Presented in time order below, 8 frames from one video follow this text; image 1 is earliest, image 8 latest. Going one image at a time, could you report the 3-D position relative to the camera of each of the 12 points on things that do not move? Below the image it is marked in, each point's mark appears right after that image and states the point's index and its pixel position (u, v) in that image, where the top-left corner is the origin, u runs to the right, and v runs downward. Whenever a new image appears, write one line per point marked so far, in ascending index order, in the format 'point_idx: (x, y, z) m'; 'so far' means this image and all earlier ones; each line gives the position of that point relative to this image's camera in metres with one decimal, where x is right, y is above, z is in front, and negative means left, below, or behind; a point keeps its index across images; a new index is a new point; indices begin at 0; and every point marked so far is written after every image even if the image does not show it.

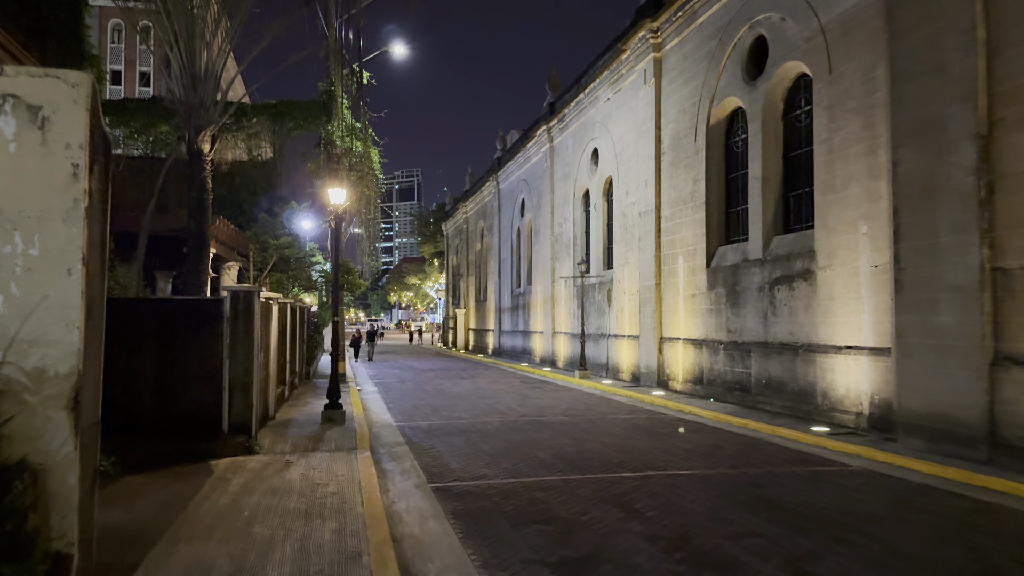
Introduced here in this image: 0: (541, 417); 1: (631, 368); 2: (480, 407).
0: (+0.5, -2.3, +13.5) m
1: (+3.1, -2.1, +19.9) m
2: (-0.6, -2.4, +15.1) m
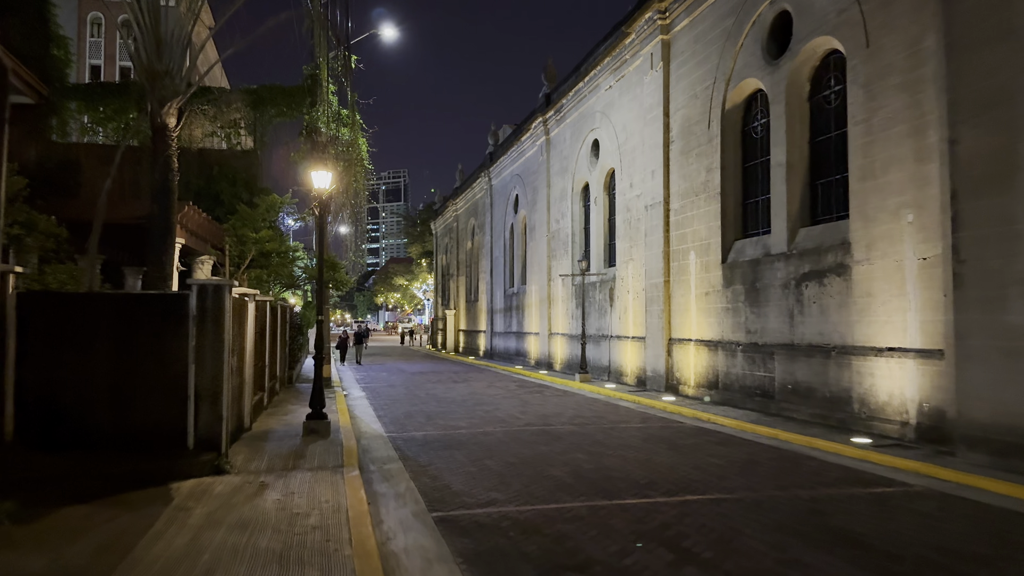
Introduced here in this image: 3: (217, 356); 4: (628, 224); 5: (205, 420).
0: (+0.6, -2.2, +12.2) m
1: (+3.0, -2.1, +18.7) m
2: (-0.6, -2.3, +13.9) m
3: (-3.2, -0.8, +8.4) m
4: (+2.9, +1.6, +19.4) m
5: (-3.4, -1.4, +8.4) m
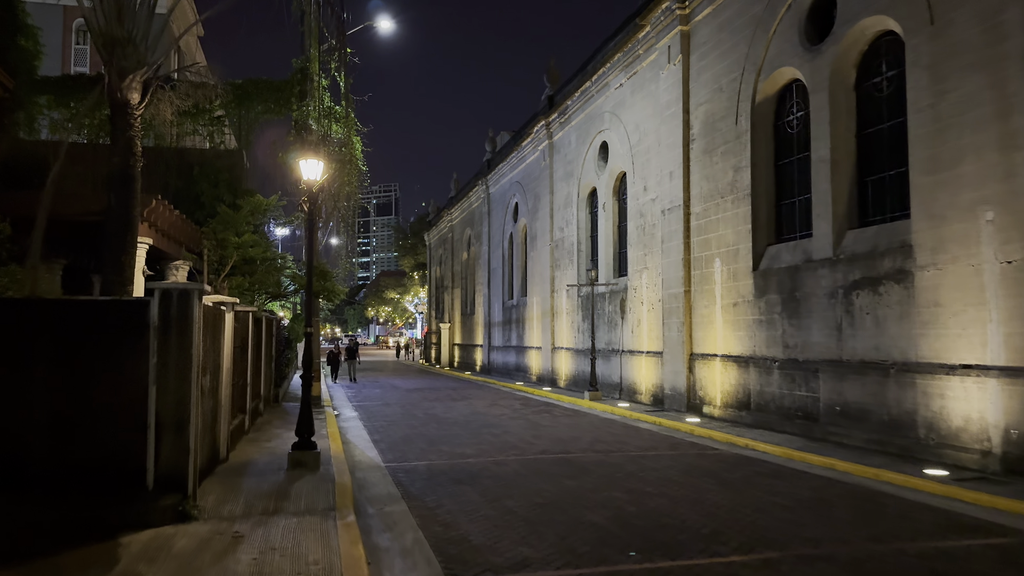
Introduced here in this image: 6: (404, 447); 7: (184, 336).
0: (+0.8, -2.4, +10.8) m
1: (+3.2, -2.3, +17.3) m
2: (-0.4, -2.5, +12.4) m
3: (-3.0, -0.8, +6.9) m
4: (+3.1, +1.4, +18.1) m
5: (-3.1, -1.5, +6.9) m
6: (-1.6, -2.4, +11.5) m
7: (-3.0, -0.4, +6.9) m
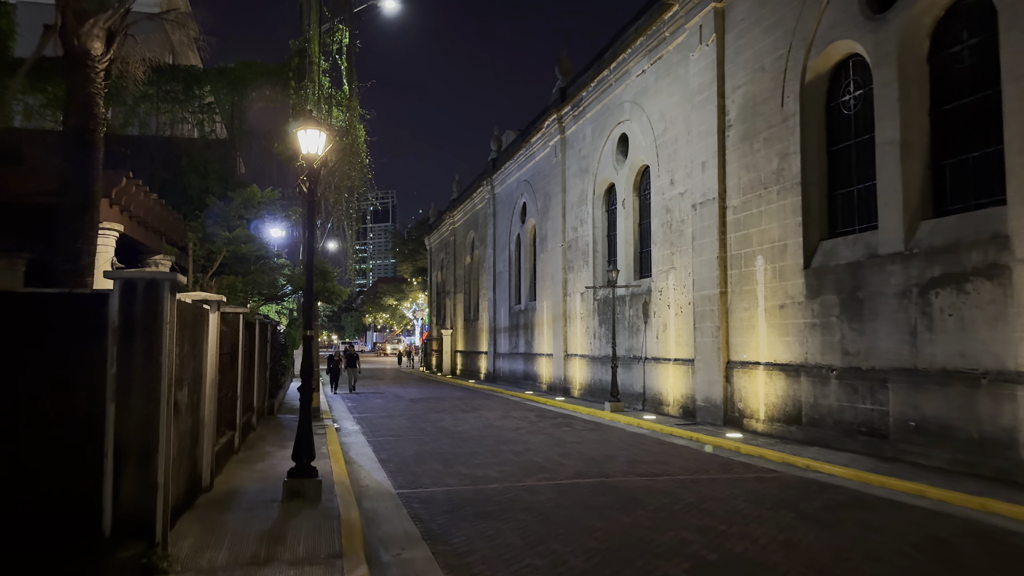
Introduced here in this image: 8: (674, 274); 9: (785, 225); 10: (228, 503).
0: (+1.2, -2.3, +9.3) m
1: (+3.5, -2.4, +15.8) m
2: (-0.1, -2.5, +10.9) m
3: (-2.6, -0.7, +5.4) m
4: (+3.4, +1.3, +16.7) m
5: (-2.7, -1.4, +5.4) m
6: (-1.3, -2.4, +10.1) m
7: (-2.6, -0.4, +5.5) m
8: (+3.5, +0.3, +16.3) m
9: (+4.6, +1.1, +12.7) m
10: (-2.7, -2.0, +7.2) m
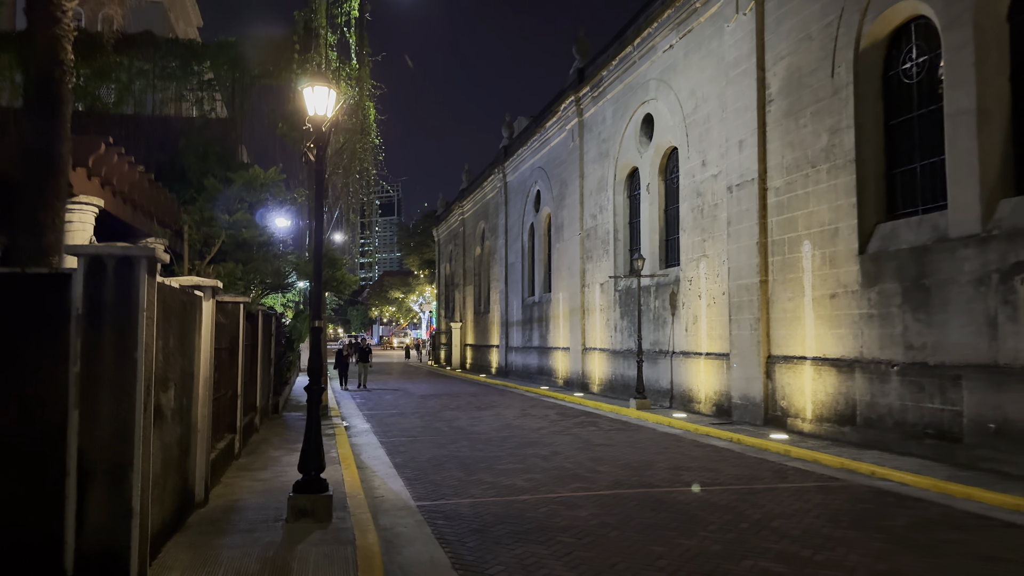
0: (+1.5, -2.2, +8.3) m
1: (+3.9, -2.1, +14.8) m
2: (+0.3, -2.3, +9.9) m
3: (-2.2, -0.6, +4.4) m
4: (+3.8, +1.6, +15.6) m
5: (-2.4, -1.3, +4.4) m
6: (-0.9, -2.2, +9.0) m
7: (-2.3, -0.2, +4.4) m
8: (+3.9, +0.5, +15.2) m
9: (+5.0, +1.3, +11.6) m
10: (-2.3, -1.9, +6.2) m
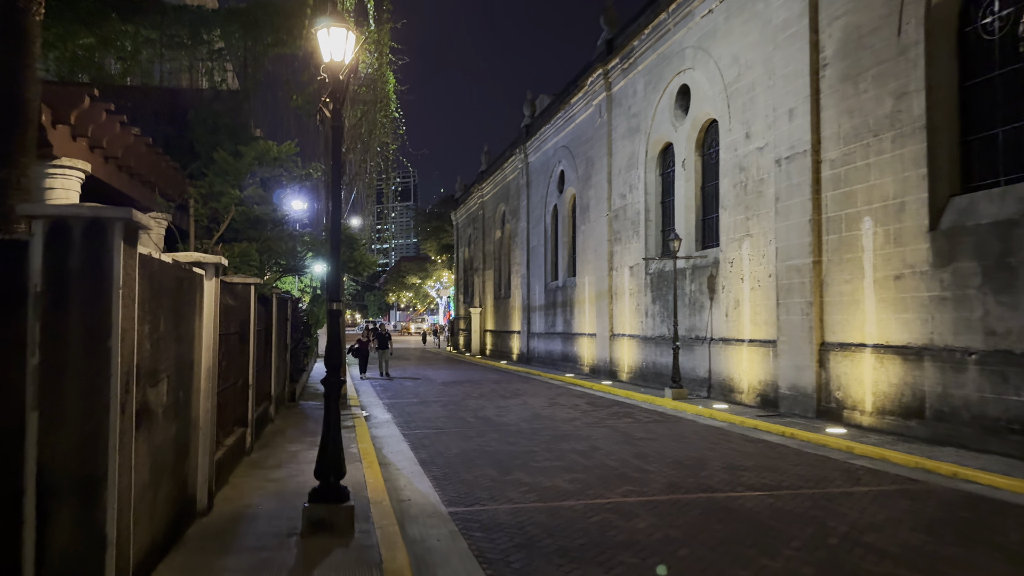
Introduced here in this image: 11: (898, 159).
0: (+1.9, -2.0, +7.3) m
1: (+4.5, -1.8, +13.8) m
2: (+0.8, -2.1, +9.0) m
3: (-1.9, -0.5, +3.5) m
4: (+4.4, +1.9, +14.5) m
5: (-2.1, -1.2, +3.5) m
6: (-0.5, -2.0, +8.1) m
7: (-1.9, -0.1, +3.5) m
8: (+4.5, +0.9, +14.1) m
9: (+5.4, +1.5, +10.5) m
10: (-2.0, -1.7, +5.3) m
11: (+5.4, +1.8, +10.6) m
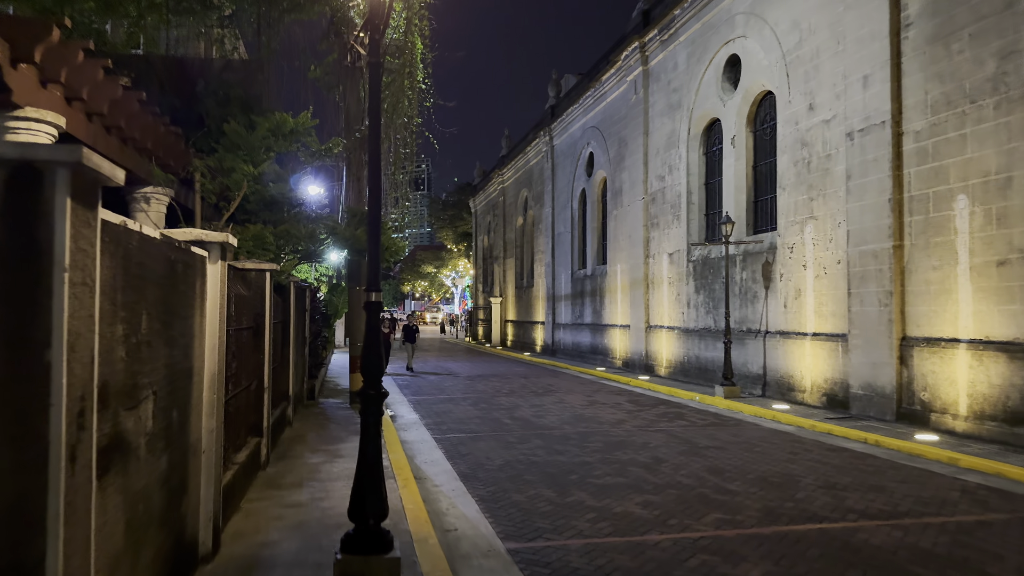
0: (+2.5, -1.9, +6.1) m
1: (+5.1, -1.6, +12.5) m
2: (+1.3, -1.9, +7.8) m
3: (-1.4, -0.4, +2.3) m
4: (+5.0, +2.1, +13.2) m
5: (-1.6, -1.1, +2.3) m
6: (+0.1, -1.9, +6.9) m
7: (-1.5, -0.1, +2.3) m
8: (+5.1, +1.1, +12.8) m
9: (+6.0, +1.7, +9.1) m
10: (-1.5, -1.7, +4.1) m
11: (+6.0, +2.0, +9.2) m
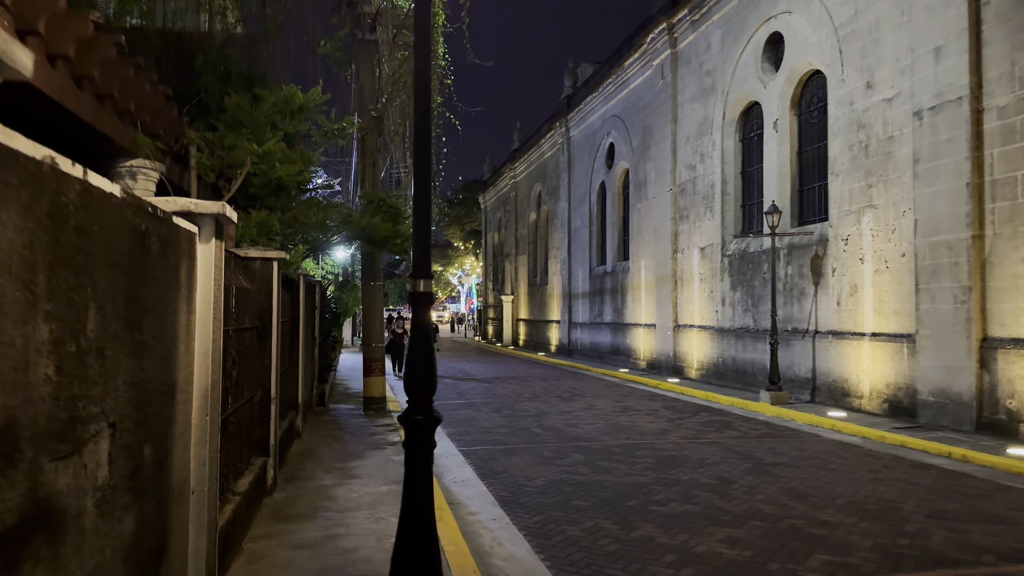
0: (+2.9, -1.8, +4.9) m
1: (+5.6, -1.6, +11.3) m
2: (+1.7, -1.9, +6.6) m
3: (-1.1, -0.4, +1.2) m
4: (+5.5, +2.2, +12.0) m
5: (-1.2, -1.1, +1.2) m
6: (+0.5, -1.8, +5.8) m
7: (-1.1, 0.0, +1.2) m
8: (+5.6, +1.1, +11.6) m
9: (+6.5, +1.7, +8.0) m
10: (-1.1, -1.6, +3.0) m
11: (+6.4, +2.0, +8.1) m
